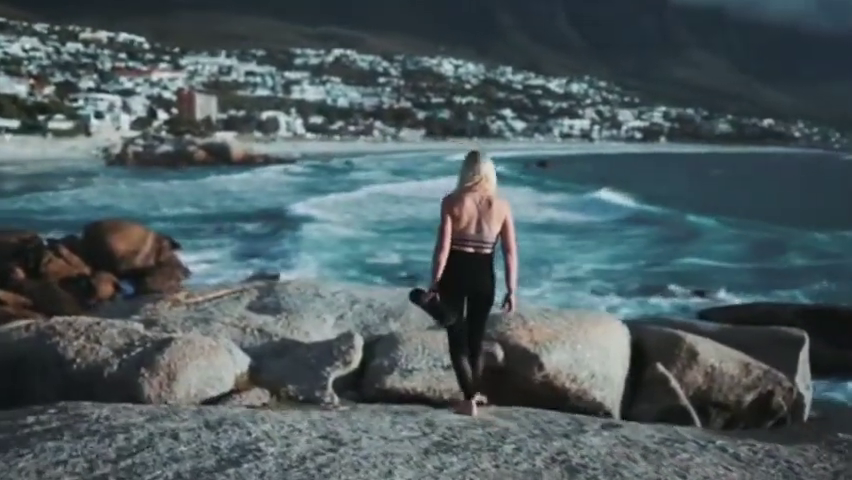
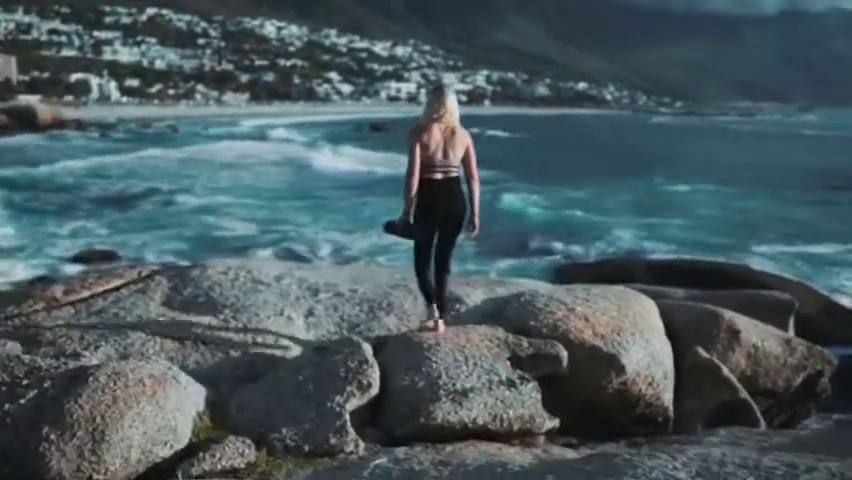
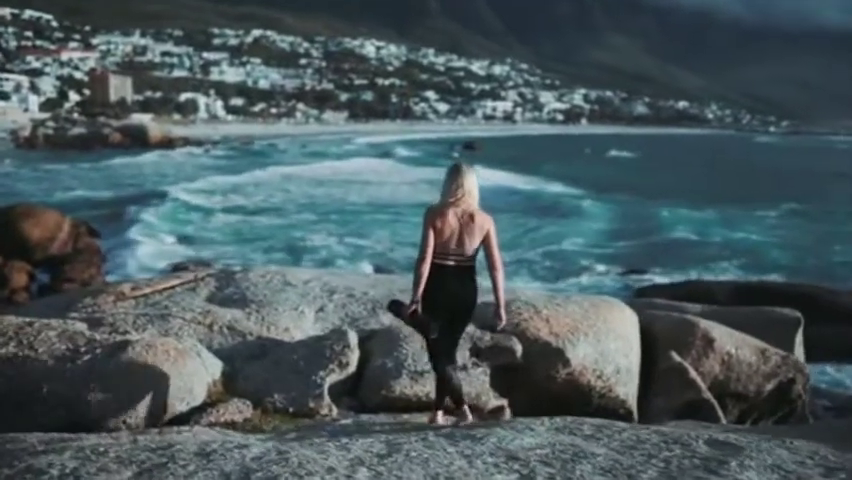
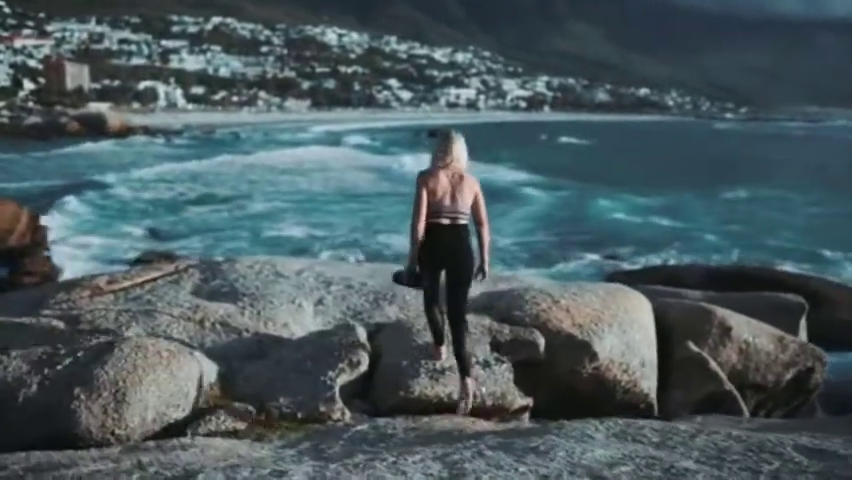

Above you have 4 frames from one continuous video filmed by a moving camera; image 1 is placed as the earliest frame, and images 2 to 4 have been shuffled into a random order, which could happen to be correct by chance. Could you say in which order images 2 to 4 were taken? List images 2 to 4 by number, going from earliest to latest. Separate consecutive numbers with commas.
3, 4, 2
